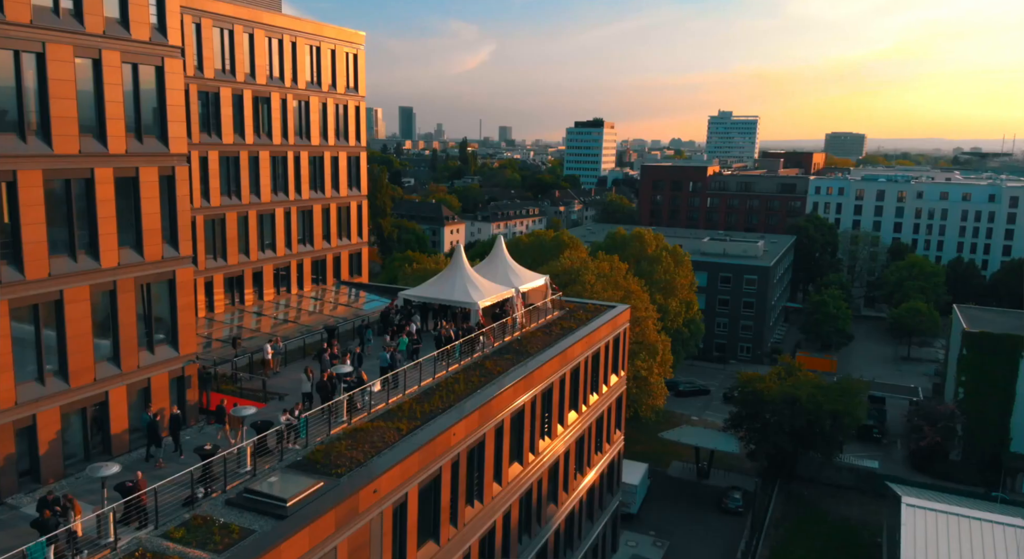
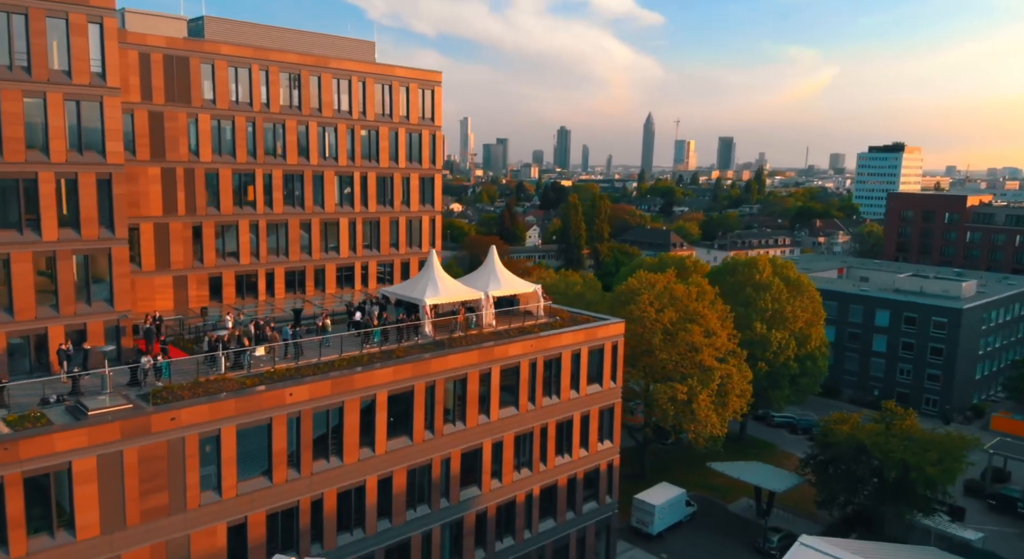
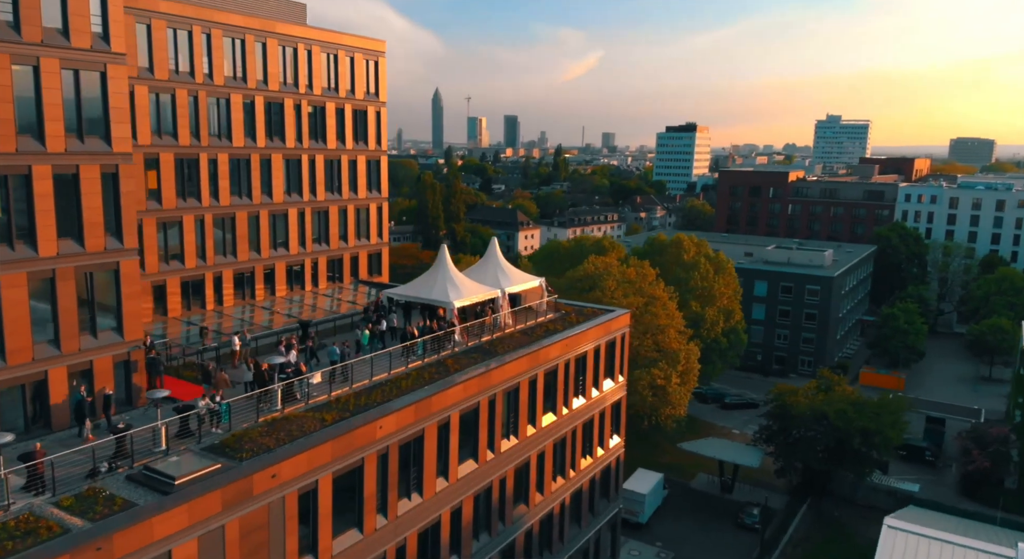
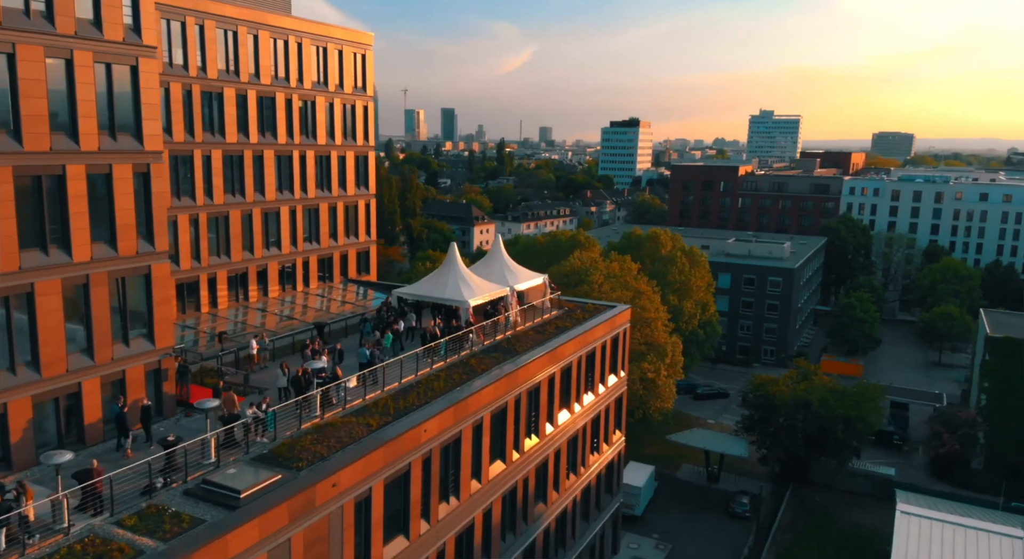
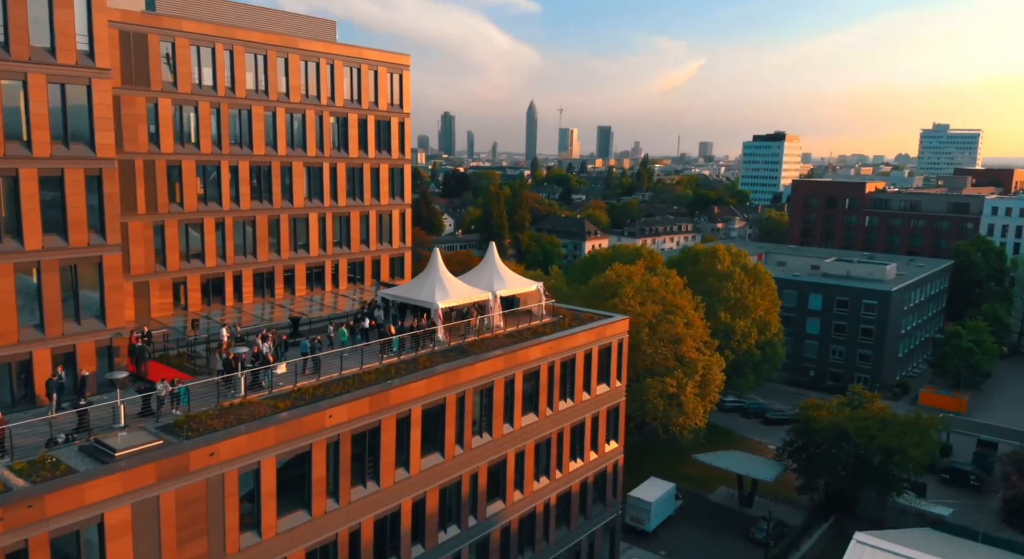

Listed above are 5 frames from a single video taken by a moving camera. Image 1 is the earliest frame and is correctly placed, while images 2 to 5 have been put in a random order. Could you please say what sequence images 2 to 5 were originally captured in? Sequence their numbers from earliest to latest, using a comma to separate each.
4, 3, 5, 2
